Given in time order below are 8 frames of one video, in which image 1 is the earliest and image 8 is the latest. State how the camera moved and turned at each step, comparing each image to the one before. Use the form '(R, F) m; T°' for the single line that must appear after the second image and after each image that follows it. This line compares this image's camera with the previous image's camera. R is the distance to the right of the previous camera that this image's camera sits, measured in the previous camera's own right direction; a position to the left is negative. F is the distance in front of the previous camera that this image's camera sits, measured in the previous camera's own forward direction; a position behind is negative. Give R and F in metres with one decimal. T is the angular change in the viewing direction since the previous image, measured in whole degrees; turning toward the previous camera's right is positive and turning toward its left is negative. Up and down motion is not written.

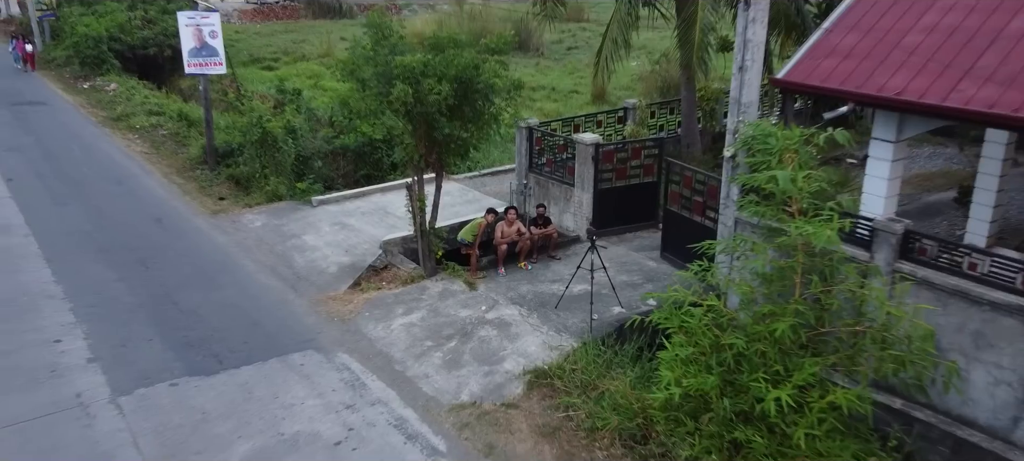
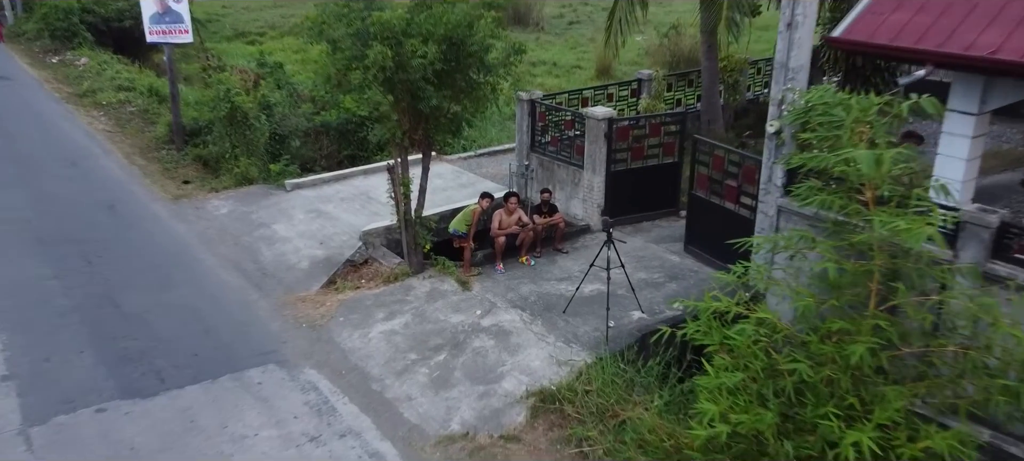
(0.0, +1.4) m; 0°
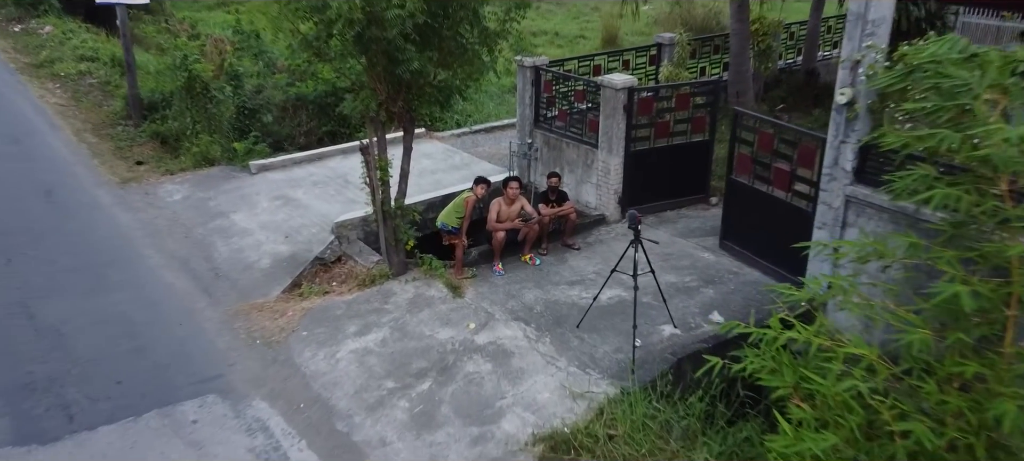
(0.0, +1.5) m; 0°
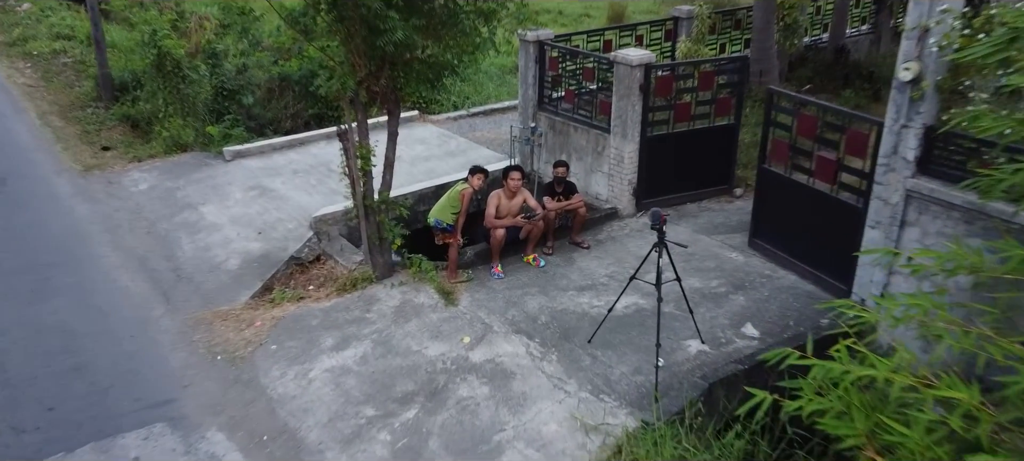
(0.0, +0.9) m; 0°
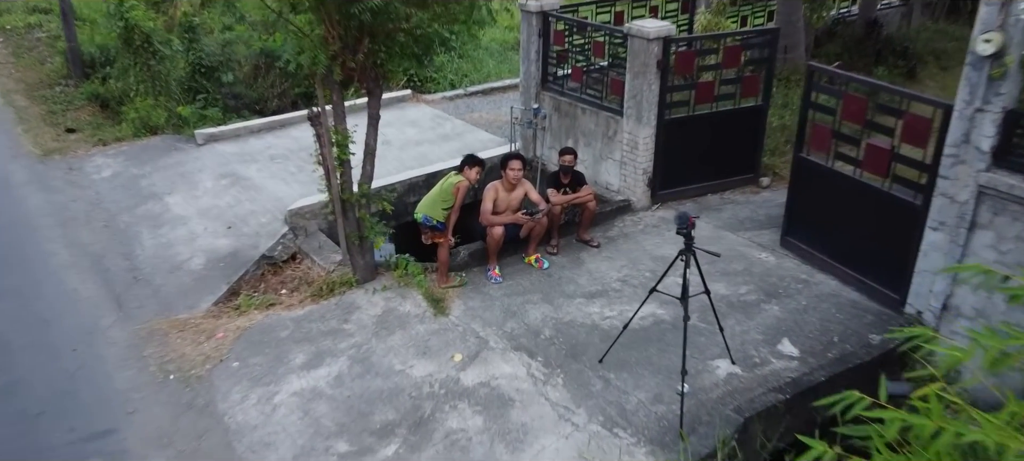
(0.0, +0.8) m; 0°
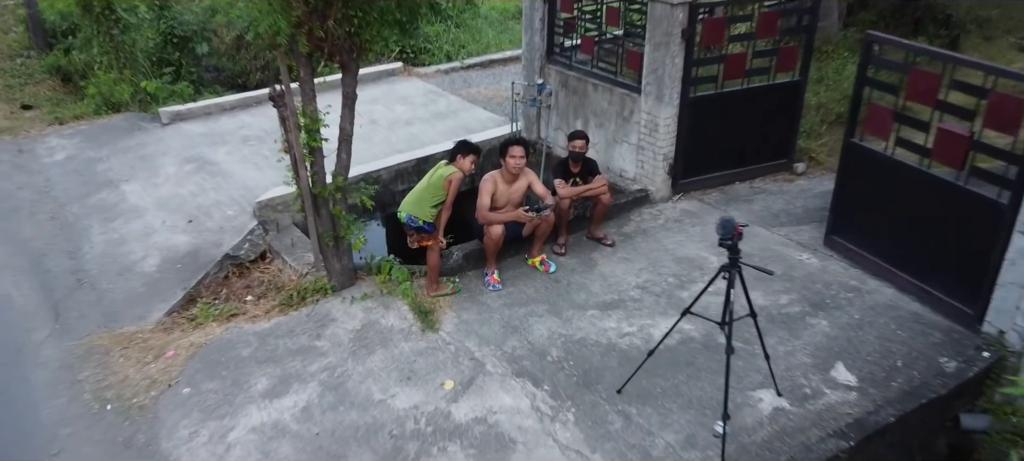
(0.0, +0.8) m; 0°
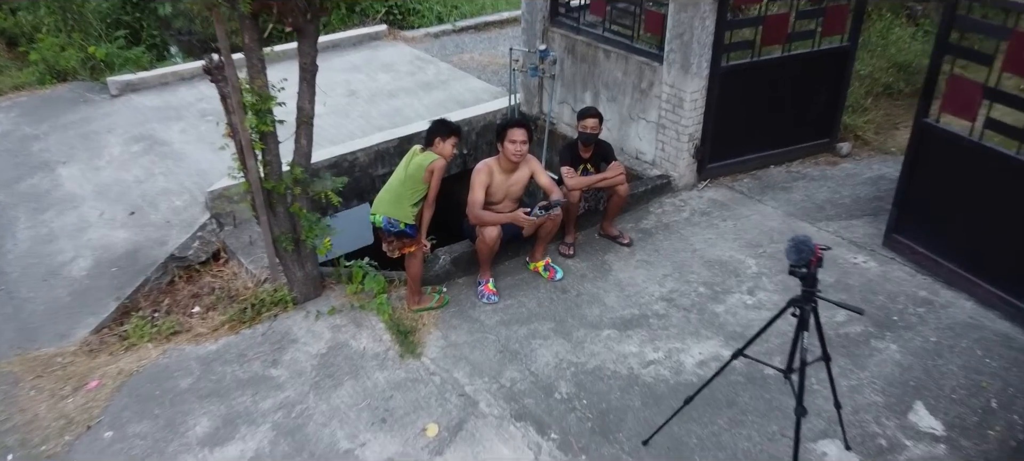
(0.0, +0.8) m; 0°
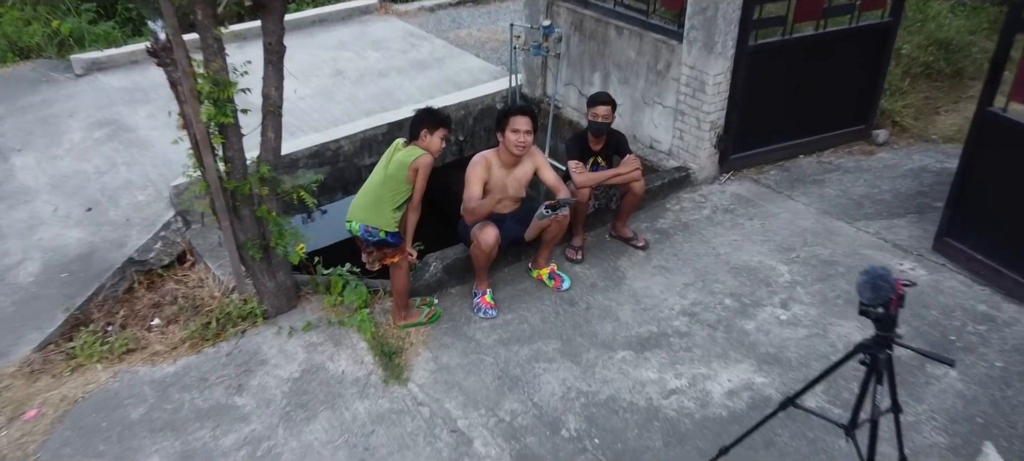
(0.0, +0.5) m; 0°
